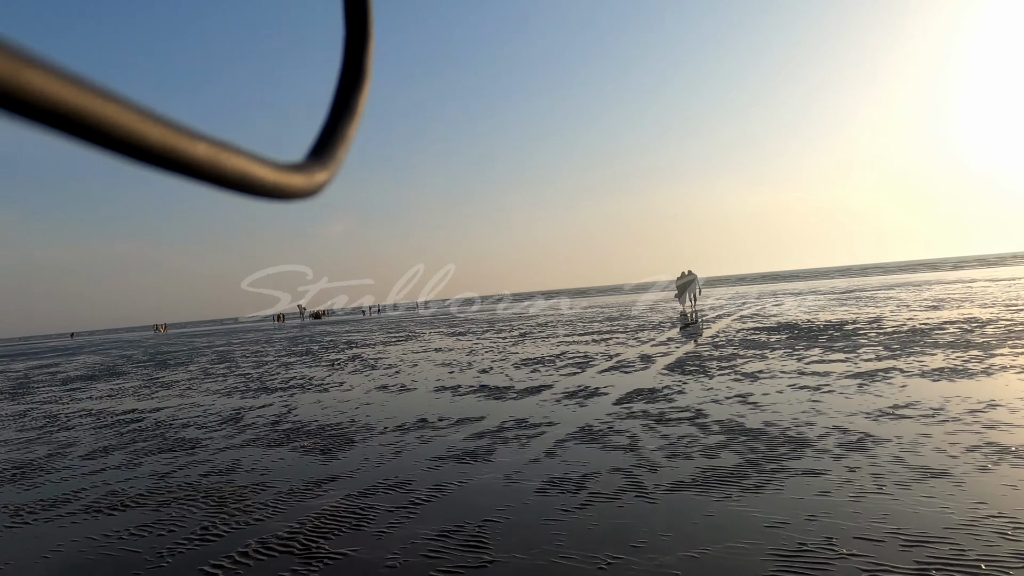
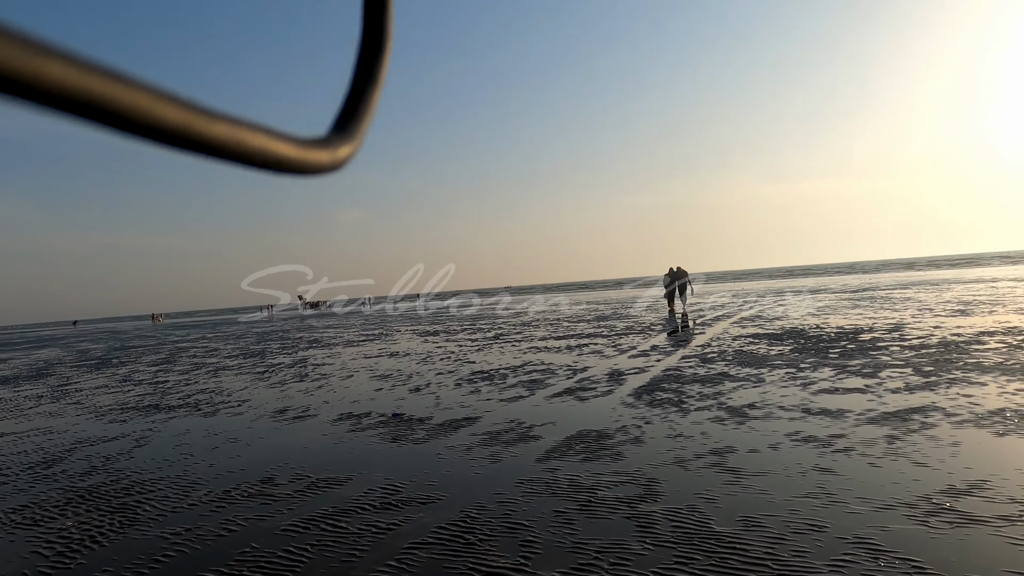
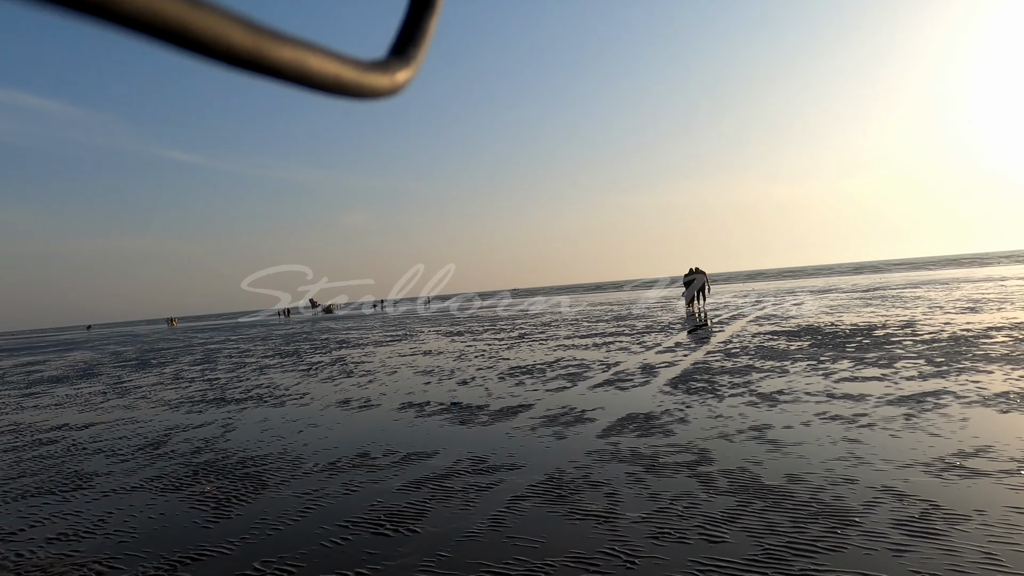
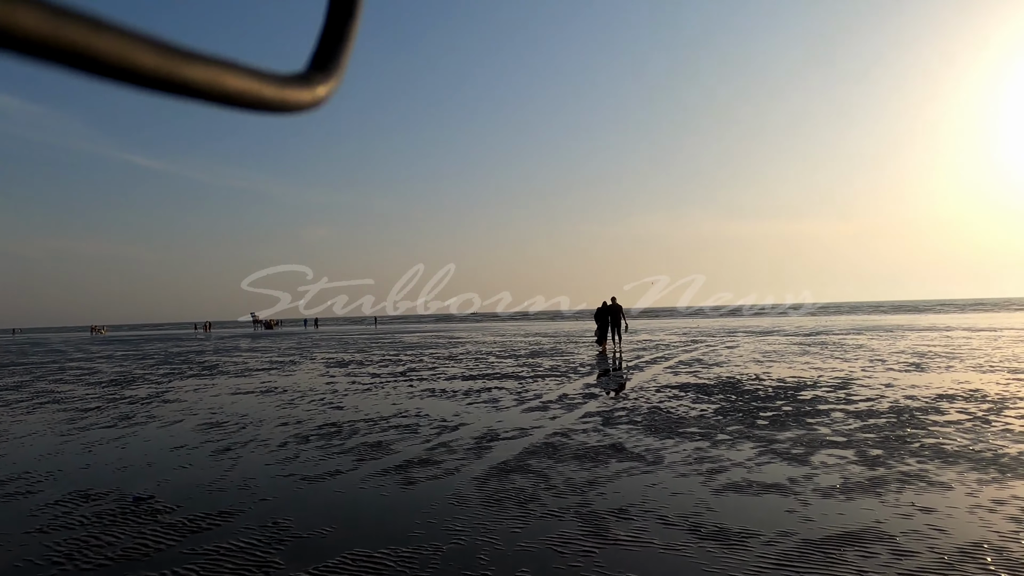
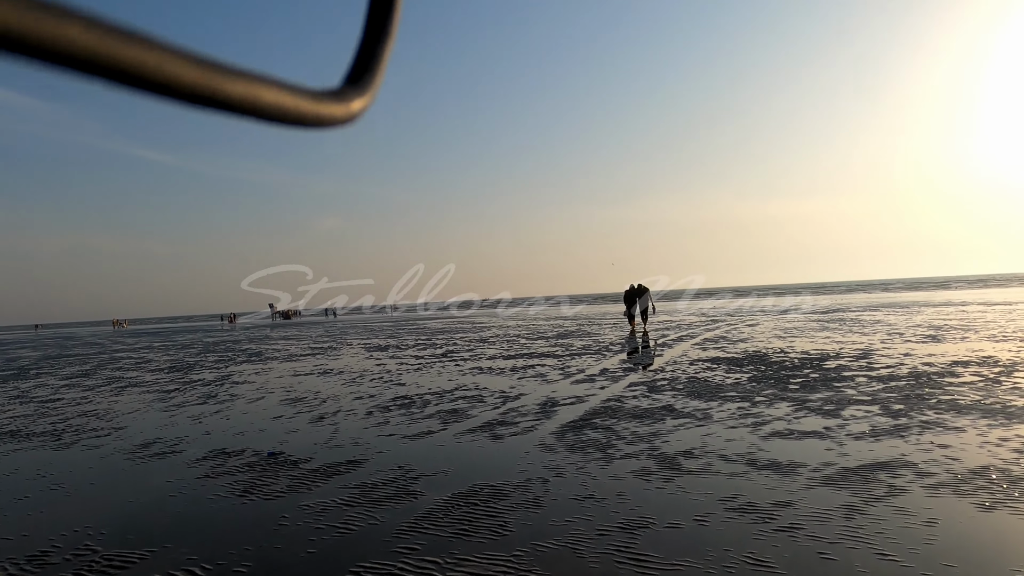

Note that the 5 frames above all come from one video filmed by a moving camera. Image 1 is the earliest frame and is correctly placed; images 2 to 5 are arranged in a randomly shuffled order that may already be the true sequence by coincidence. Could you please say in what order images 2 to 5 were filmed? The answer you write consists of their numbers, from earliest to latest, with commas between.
3, 2, 5, 4
